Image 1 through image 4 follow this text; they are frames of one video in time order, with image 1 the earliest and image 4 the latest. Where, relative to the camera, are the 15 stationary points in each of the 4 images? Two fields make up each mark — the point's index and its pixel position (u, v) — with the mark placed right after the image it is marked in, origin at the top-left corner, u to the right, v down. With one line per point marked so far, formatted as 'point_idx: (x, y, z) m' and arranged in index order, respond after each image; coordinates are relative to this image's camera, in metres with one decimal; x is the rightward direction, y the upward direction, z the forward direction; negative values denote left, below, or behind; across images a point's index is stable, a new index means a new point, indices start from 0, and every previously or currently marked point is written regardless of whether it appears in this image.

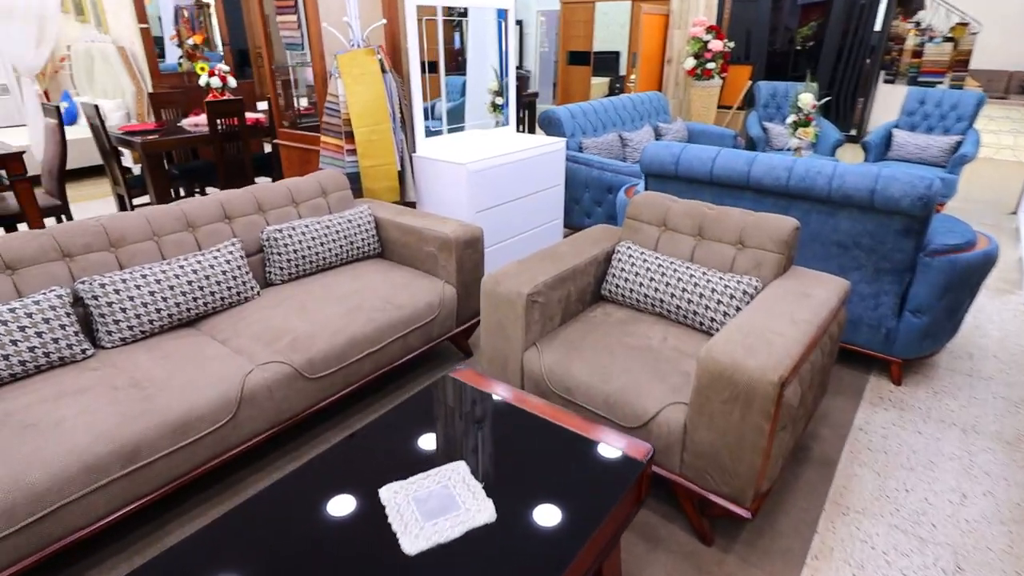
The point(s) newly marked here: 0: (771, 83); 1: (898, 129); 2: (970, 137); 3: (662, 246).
0: (+2.4, +1.9, +5.5) m
1: (+3.3, +1.4, +5.0) m
2: (+3.6, +1.2, +4.6) m
3: (+0.6, +0.2, +2.2) m
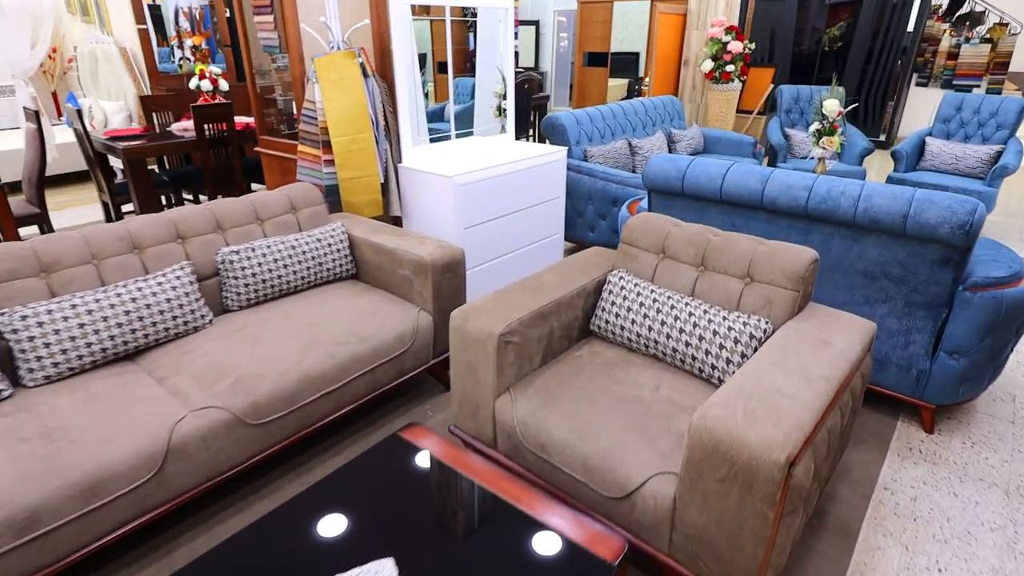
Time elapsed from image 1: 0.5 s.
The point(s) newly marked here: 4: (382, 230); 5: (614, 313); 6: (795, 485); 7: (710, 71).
0: (+2.5, +1.8, +5.2) m
1: (+3.3, +1.2, +4.7) m
2: (+3.6, +1.0, +4.3) m
3: (+0.5, 0.0, +1.9) m
4: (-0.5, +0.2, +2.5) m
5: (+0.3, -0.1, +1.9) m
6: (+0.6, -0.4, +1.2) m
7: (+1.8, +2.0, +5.3) m
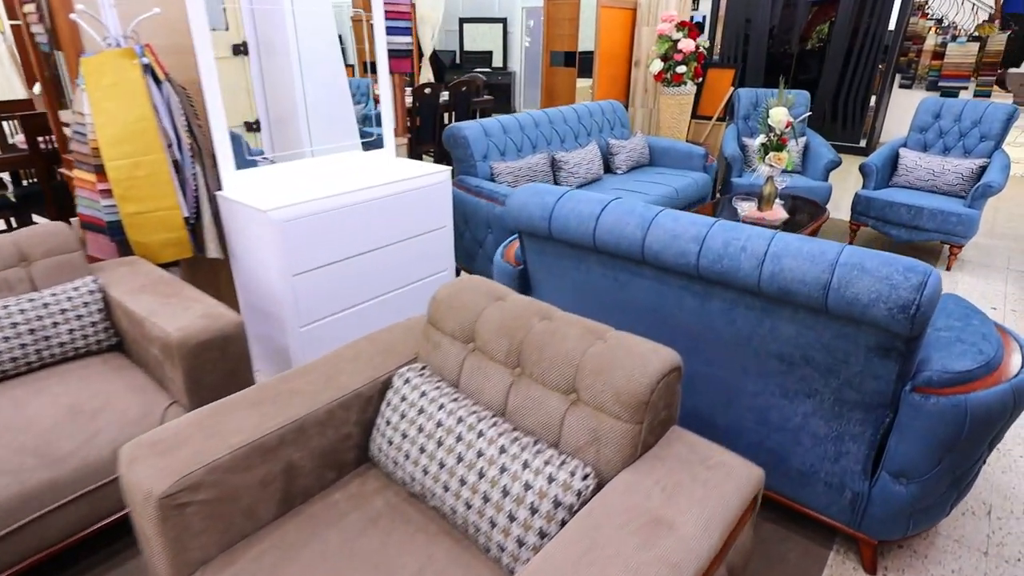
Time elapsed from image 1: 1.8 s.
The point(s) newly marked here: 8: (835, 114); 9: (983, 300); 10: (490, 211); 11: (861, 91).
0: (+1.9, +1.5, +4.5) m
1: (+2.7, +1.0, +4.1) m
2: (+3.0, +0.8, +3.7) m
3: (-0.1, -0.2, +1.3) m
4: (-1.1, 0.0, +1.8) m
5: (-0.3, -0.3, +1.3) m
6: (0.0, -0.7, +0.6) m
7: (+1.2, +1.7, +4.7) m
8: (+4.2, +2.3, +7.7) m
9: (+2.7, -0.1, +3.3) m
10: (-0.1, +0.4, +3.0) m
11: (+4.4, +2.5, +7.4) m
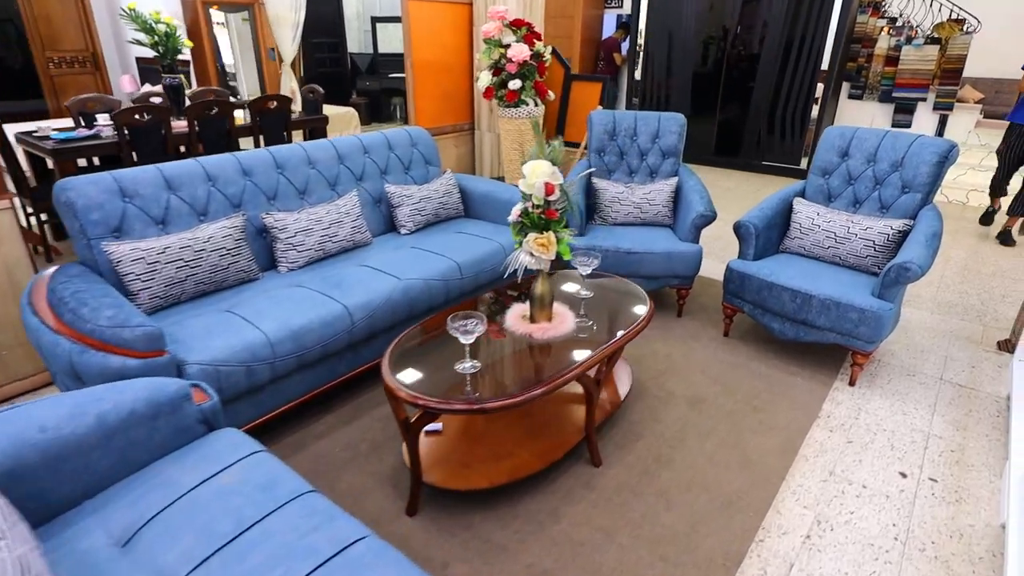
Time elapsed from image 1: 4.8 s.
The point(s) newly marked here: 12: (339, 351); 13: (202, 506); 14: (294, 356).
0: (+0.6, +1.0, +3.3) m
1: (+1.4, +0.4, +2.9) m
2: (+1.7, +0.3, +2.5) m
3: (-1.4, -0.7, +0.1) m
4: (-2.4, -0.5, +0.6) m
5: (-1.5, -0.9, +0.1) m
6: (-1.3, -1.2, -0.6) m
7: (-0.1, +1.2, +3.5) m
8: (+2.9, +1.8, +6.5) m
9: (+1.4, -0.6, +2.1) m
10: (-1.4, -0.1, +1.8) m
11: (+3.1, +1.9, +6.2) m
12: (-0.6, -0.2, +2.2) m
13: (-0.7, -0.5, +1.2) m
14: (-0.7, -0.2, +2.0) m
